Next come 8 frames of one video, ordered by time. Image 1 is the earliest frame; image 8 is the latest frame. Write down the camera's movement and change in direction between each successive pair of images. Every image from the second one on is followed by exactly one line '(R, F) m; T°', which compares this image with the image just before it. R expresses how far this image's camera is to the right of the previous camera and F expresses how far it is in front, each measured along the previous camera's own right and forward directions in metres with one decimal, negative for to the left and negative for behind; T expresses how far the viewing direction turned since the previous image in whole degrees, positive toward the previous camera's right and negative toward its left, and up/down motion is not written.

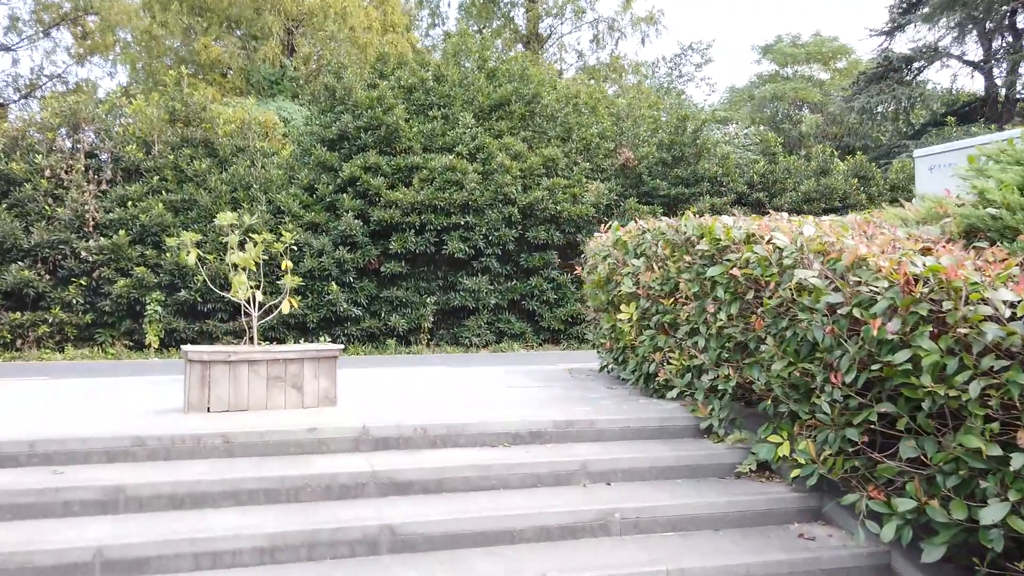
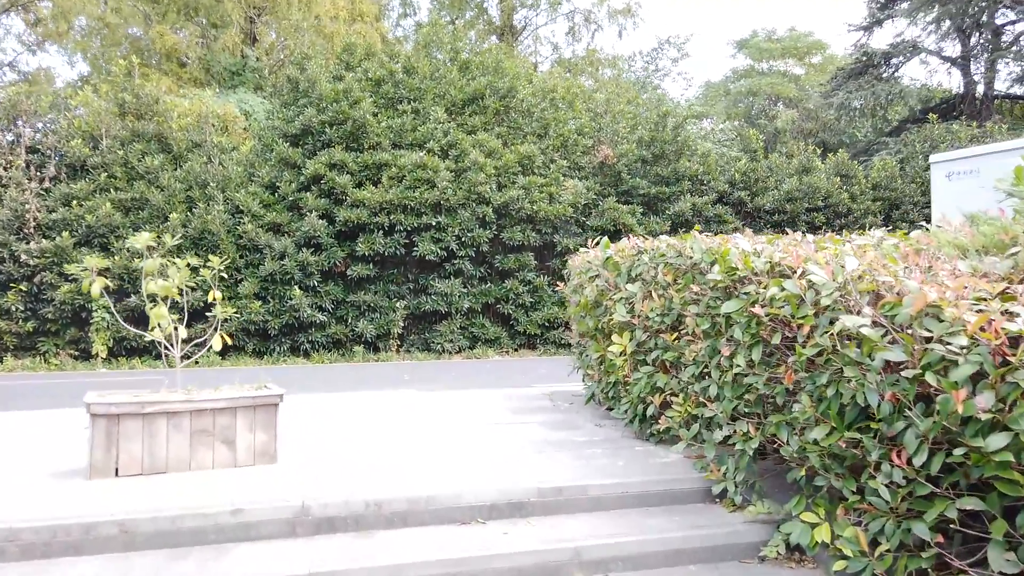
(0.0, +0.5) m; +2°
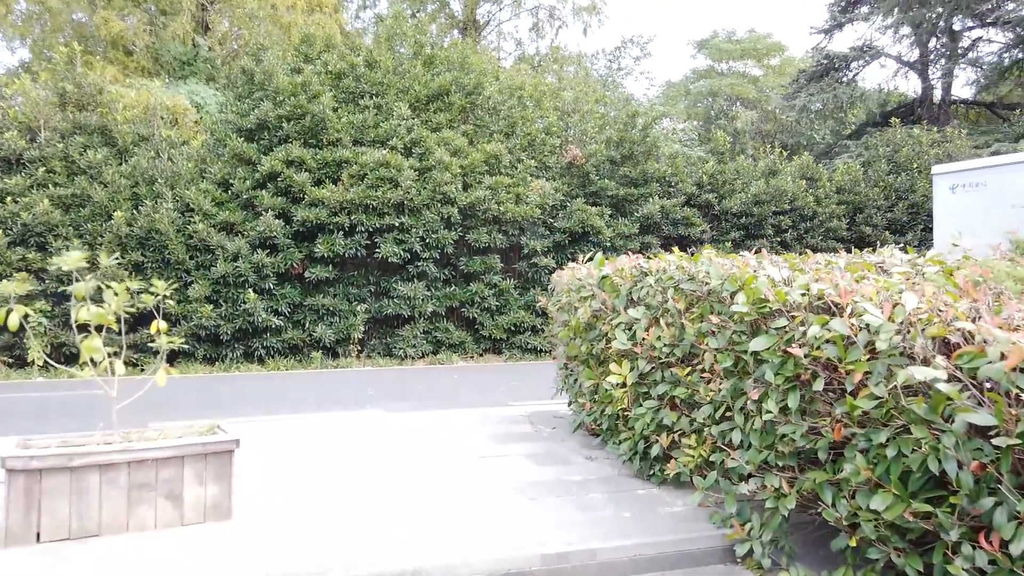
(-0.1, +0.4) m; +3°
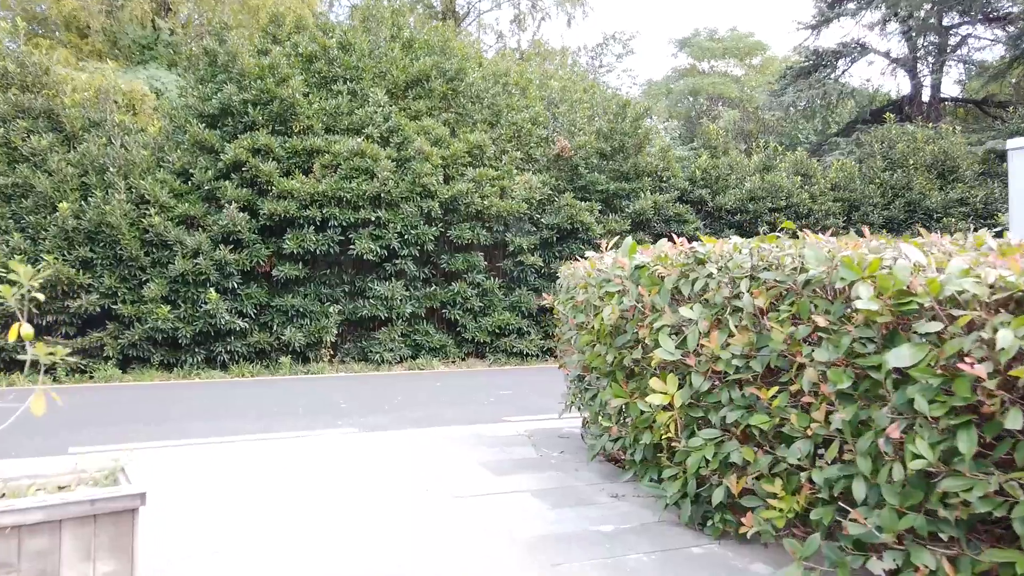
(-0.1, +0.7) m; +2°
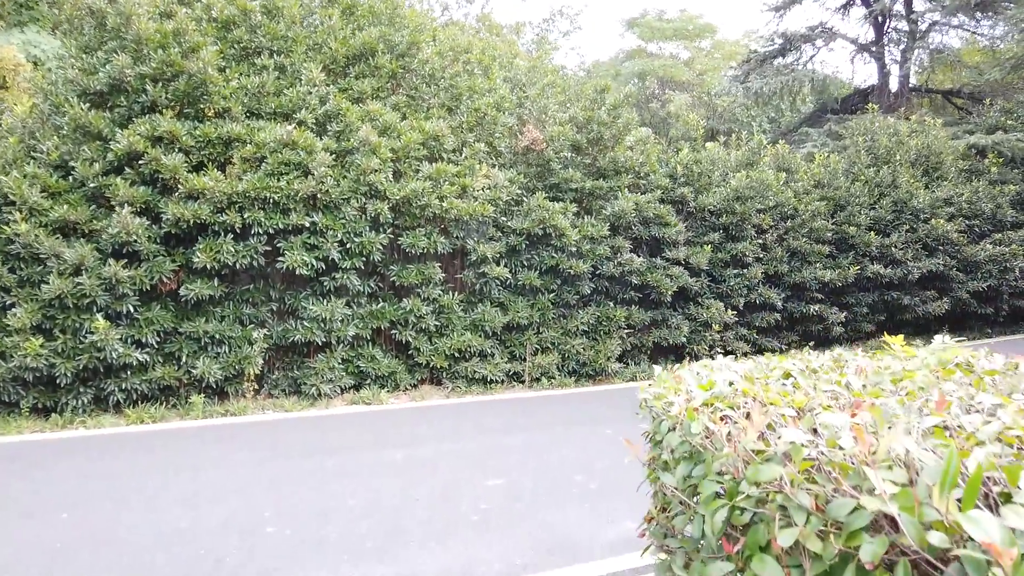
(-0.3, +1.6) m; +5°
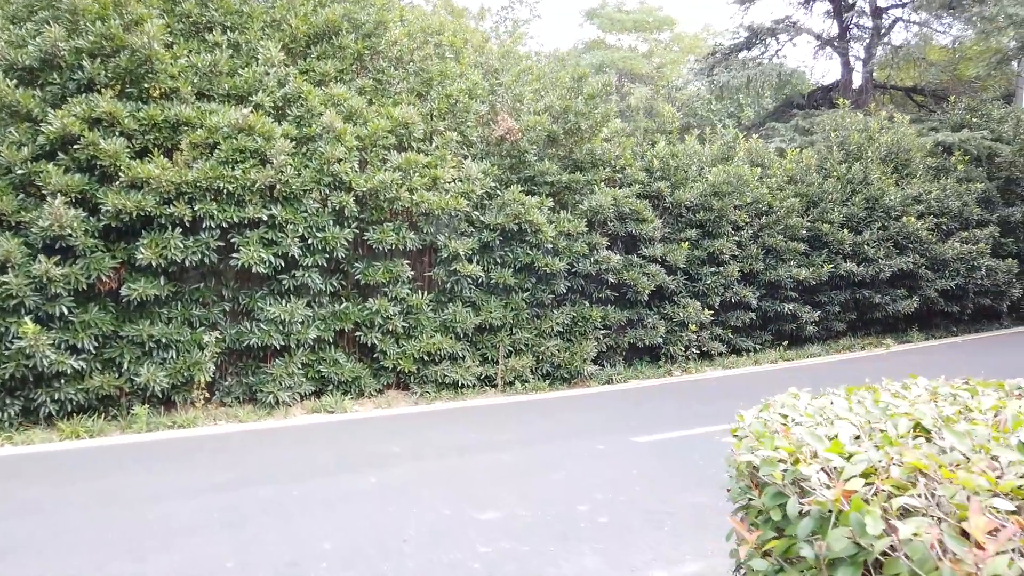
(-0.3, +0.6) m; +4°
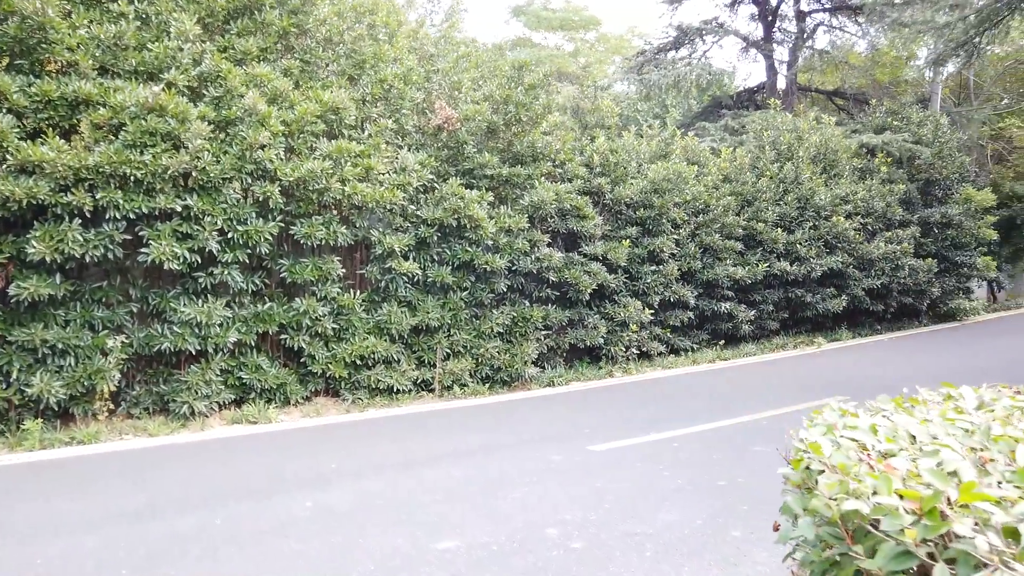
(-0.2, +0.5) m; +6°
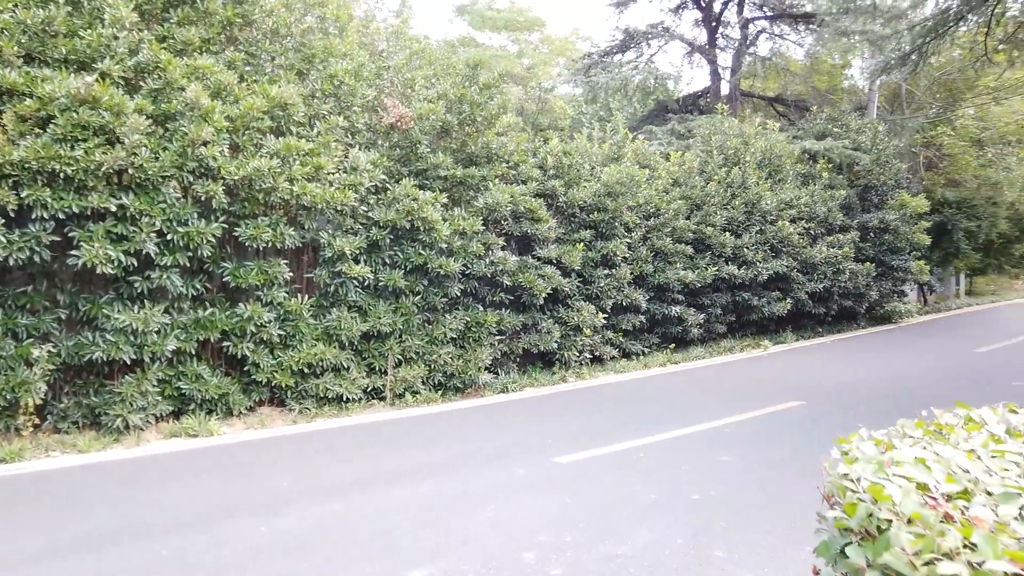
(-0.2, +0.2) m; +4°
